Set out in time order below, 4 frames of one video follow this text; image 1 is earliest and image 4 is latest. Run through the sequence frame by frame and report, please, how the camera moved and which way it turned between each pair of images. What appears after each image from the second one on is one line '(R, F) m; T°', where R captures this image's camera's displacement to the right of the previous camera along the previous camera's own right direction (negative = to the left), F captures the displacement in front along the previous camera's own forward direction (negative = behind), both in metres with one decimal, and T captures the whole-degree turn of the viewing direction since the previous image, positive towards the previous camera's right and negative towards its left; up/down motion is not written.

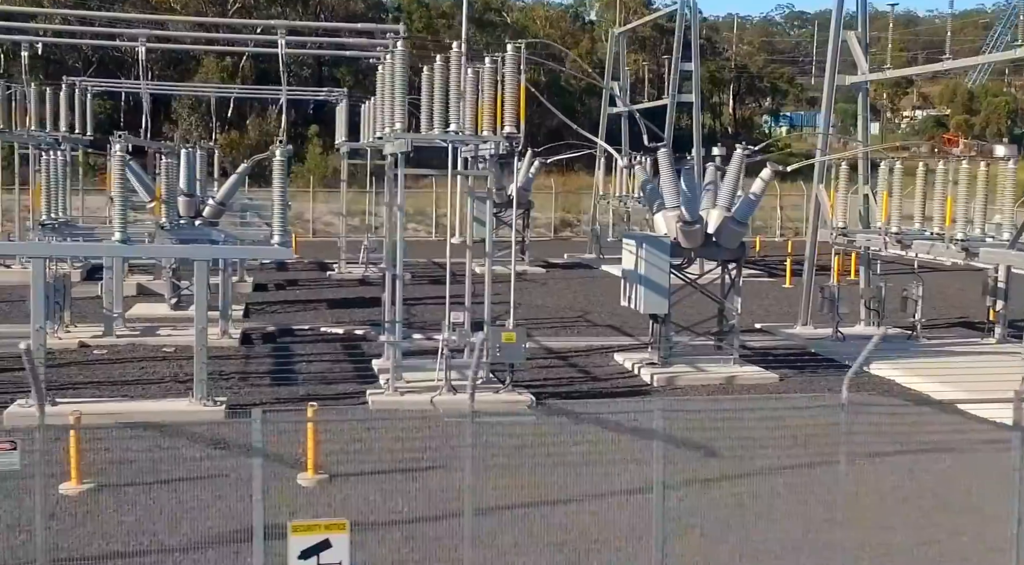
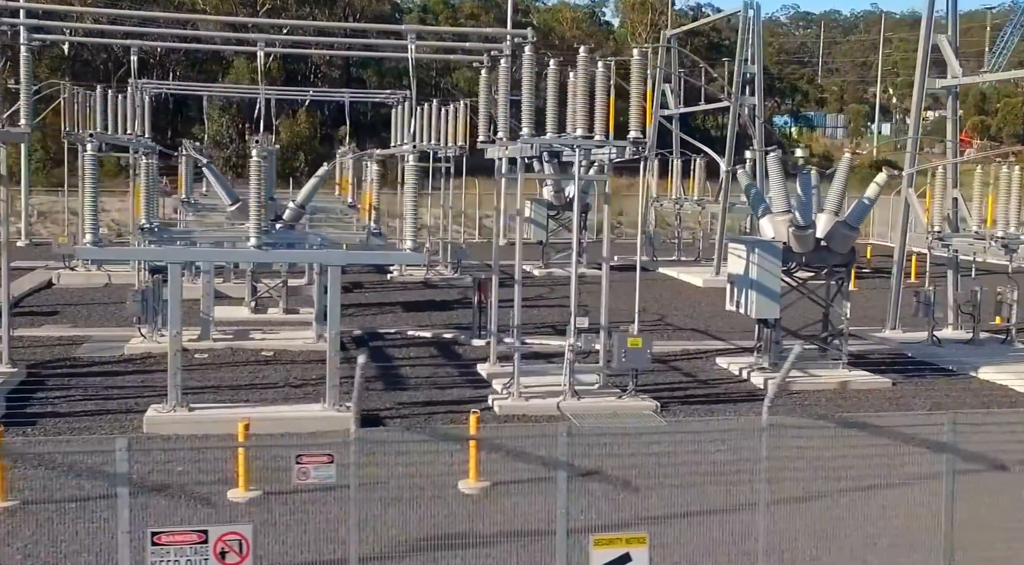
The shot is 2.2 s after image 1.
(-1.1, 0.0) m; 0°
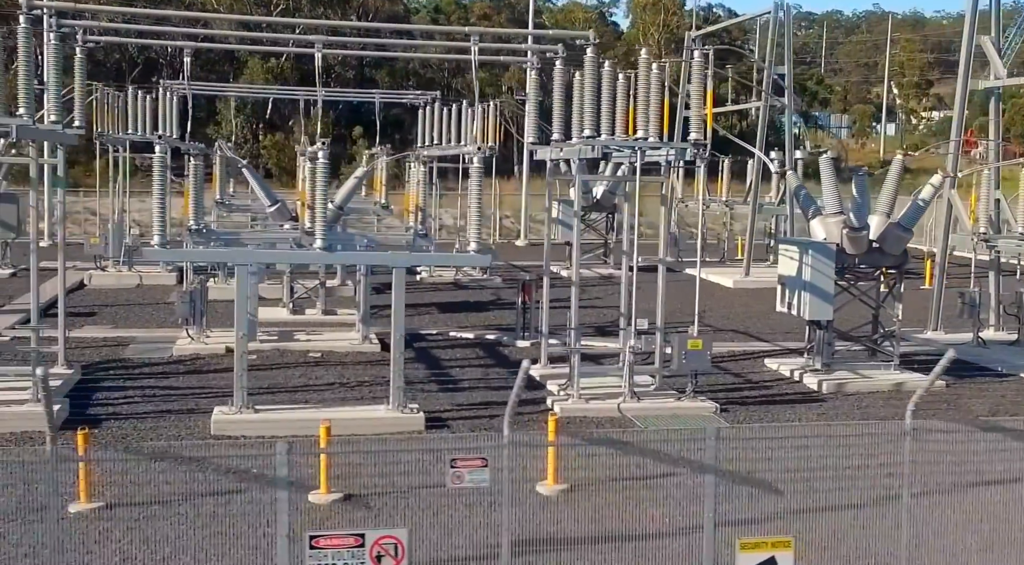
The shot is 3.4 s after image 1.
(-0.5, 0.0) m; 0°
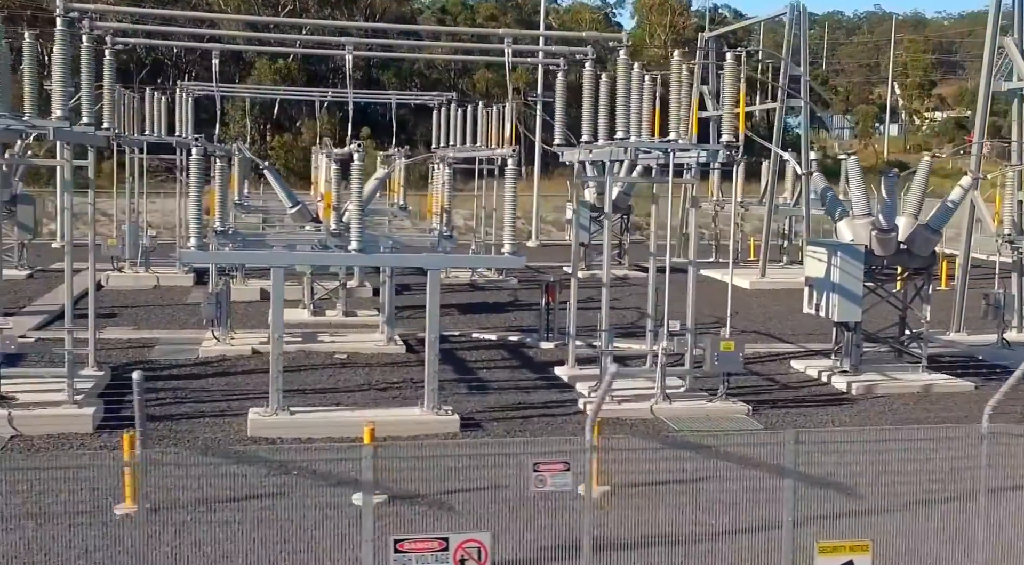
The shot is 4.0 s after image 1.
(-0.3, 0.0) m; 0°
